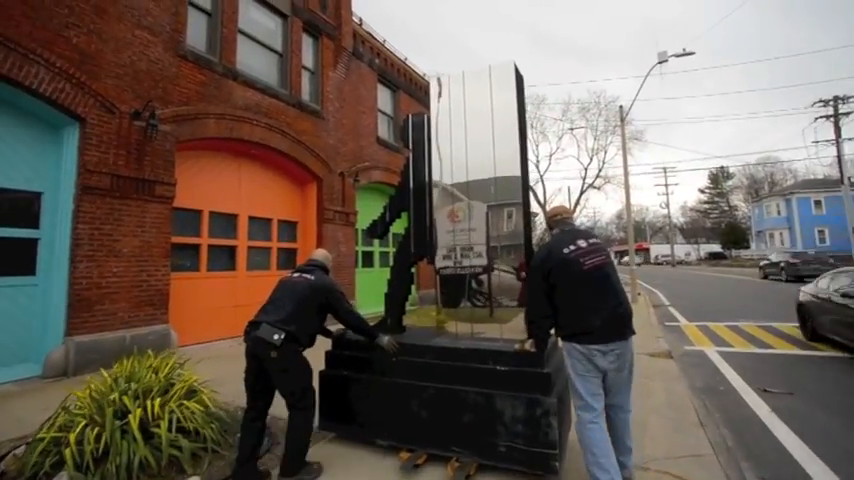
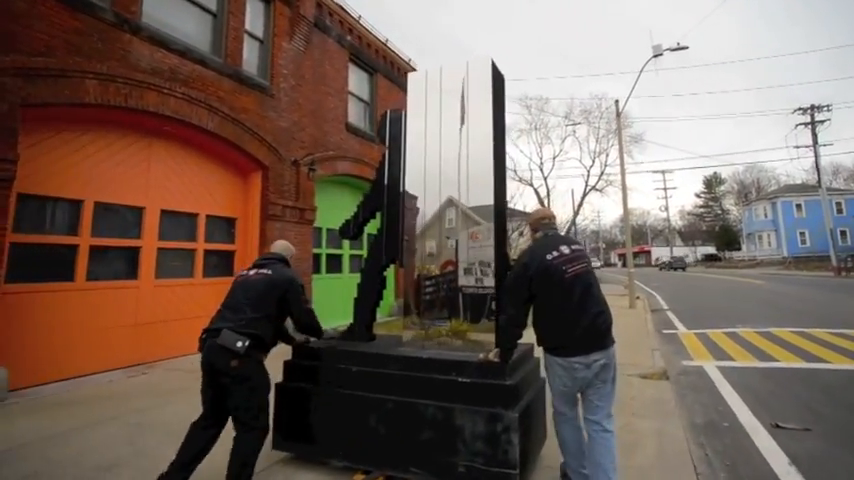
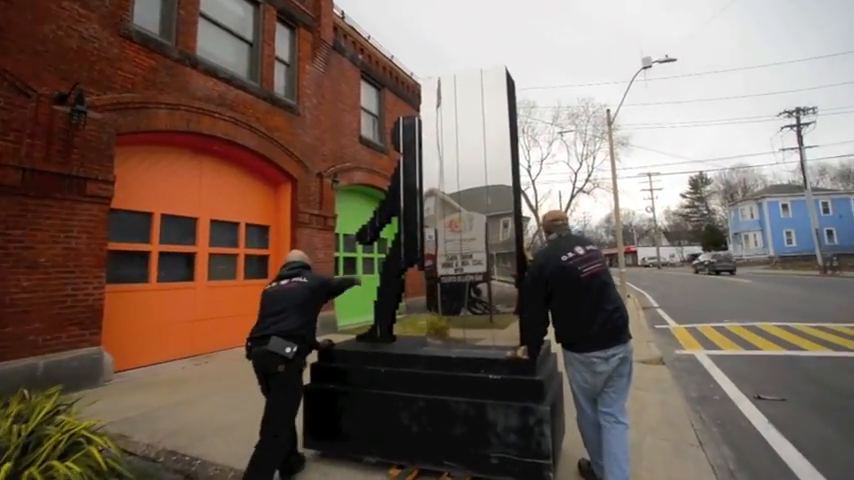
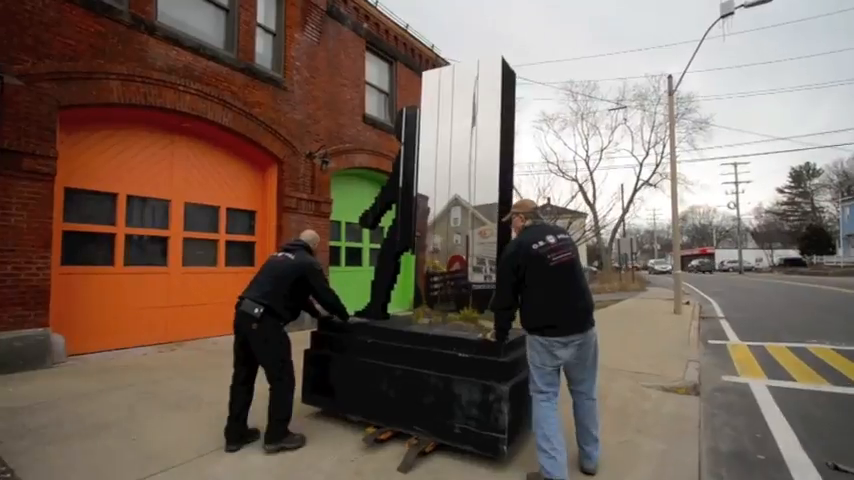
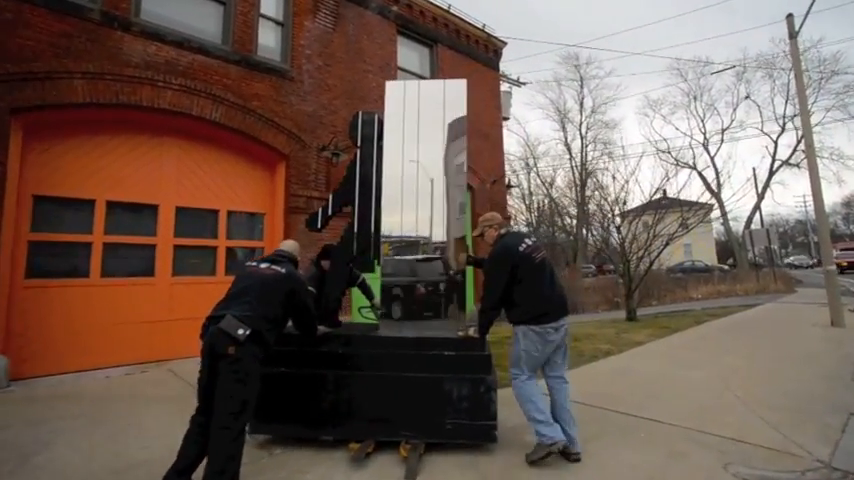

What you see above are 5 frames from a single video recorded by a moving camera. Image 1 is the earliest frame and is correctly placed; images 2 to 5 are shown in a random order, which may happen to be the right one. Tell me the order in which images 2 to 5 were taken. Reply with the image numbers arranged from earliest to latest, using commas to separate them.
3, 2, 4, 5
